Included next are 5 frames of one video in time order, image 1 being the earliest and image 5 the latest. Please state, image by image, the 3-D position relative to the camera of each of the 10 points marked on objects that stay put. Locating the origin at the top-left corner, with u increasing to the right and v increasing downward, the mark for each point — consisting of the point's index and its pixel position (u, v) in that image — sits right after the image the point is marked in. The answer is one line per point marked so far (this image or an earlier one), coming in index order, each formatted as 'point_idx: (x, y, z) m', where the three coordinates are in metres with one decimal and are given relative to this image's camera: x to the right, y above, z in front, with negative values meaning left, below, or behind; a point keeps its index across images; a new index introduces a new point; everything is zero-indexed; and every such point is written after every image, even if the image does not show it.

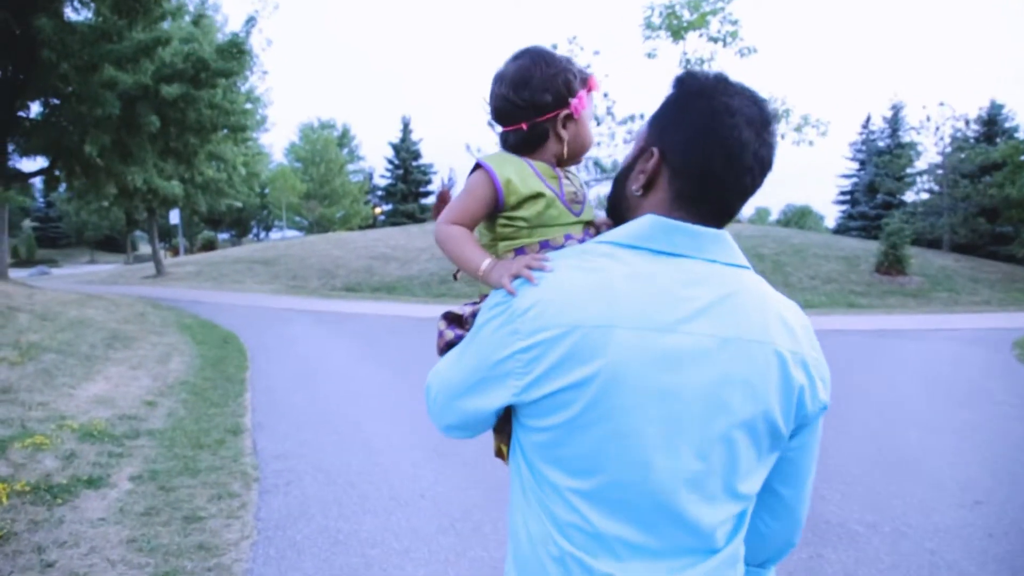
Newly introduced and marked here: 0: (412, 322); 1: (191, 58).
0: (-2.0, -0.7, +15.7) m
1: (-5.7, +4.1, +14.9) m
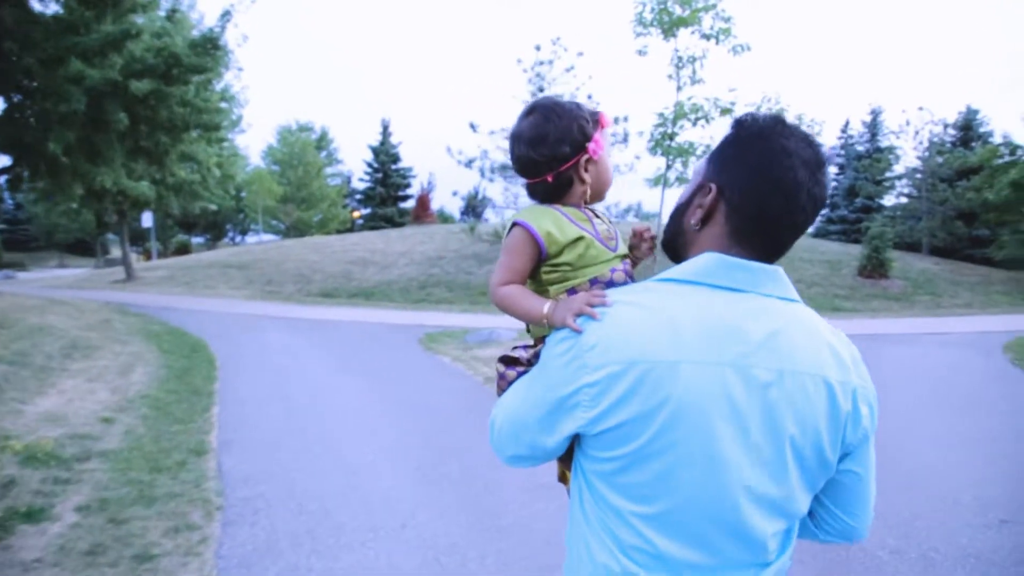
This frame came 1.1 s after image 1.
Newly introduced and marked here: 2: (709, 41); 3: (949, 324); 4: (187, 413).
0: (-2.3, -0.8, +15.2) m
1: (-6.0, +4.0, +14.3) m
2: (+2.6, +3.2, +10.8) m
3: (+9.7, -0.8, +18.4) m
4: (-2.9, -1.1, +7.4) m
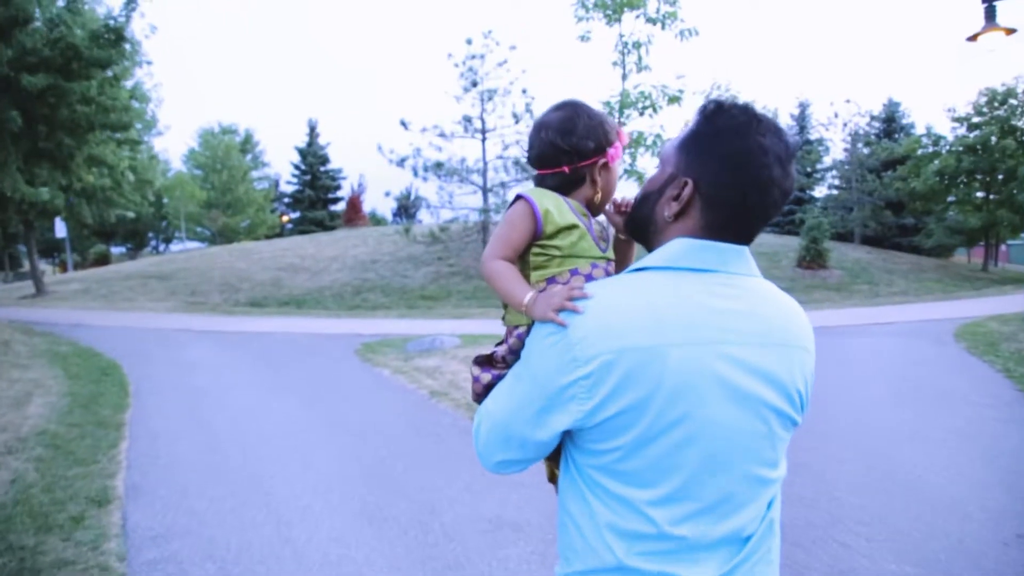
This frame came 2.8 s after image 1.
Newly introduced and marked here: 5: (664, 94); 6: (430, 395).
0: (-3.3, -0.9, +14.2) m
1: (-7.1, +3.8, +13.0) m
2: (+1.8, +3.3, +10.3) m
3: (+8.4, -0.6, +18.4) m
4: (-3.3, -1.3, +6.4) m
5: (+1.9, +2.4, +10.5) m
6: (-0.9, -1.1, +8.7) m
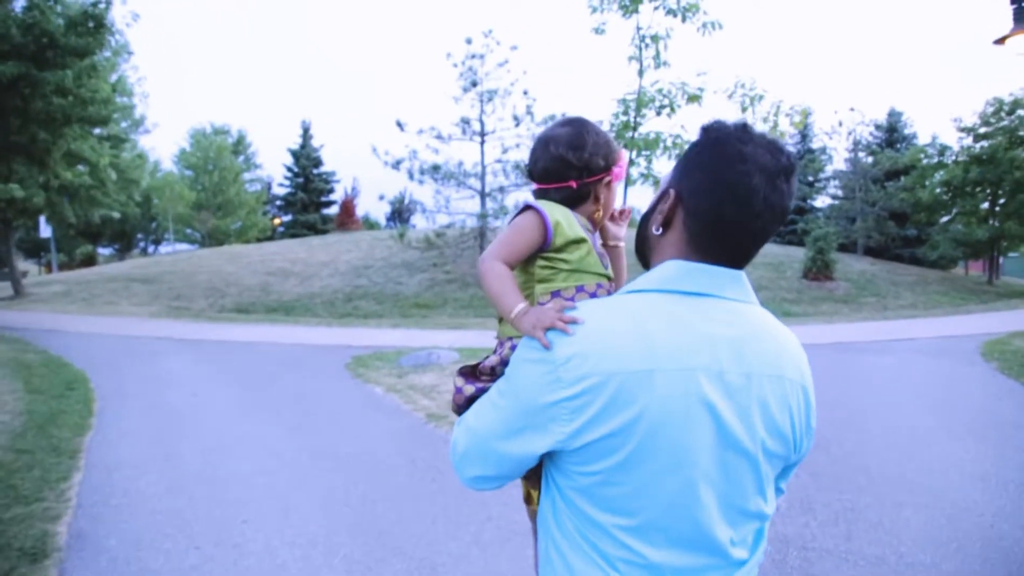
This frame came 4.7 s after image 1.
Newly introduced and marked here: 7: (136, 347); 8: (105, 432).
0: (-3.3, -1.0, +13.4) m
1: (-7.0, +3.7, +12.2) m
2: (+1.9, +3.1, +9.5) m
3: (+8.4, -0.9, +17.6) m
4: (-3.2, -1.3, +5.6) m
5: (+2.0, +2.3, +9.7) m
6: (-0.8, -1.2, +7.8) m
7: (-6.2, -1.0, +13.6) m
8: (-3.6, -1.3, +7.3) m
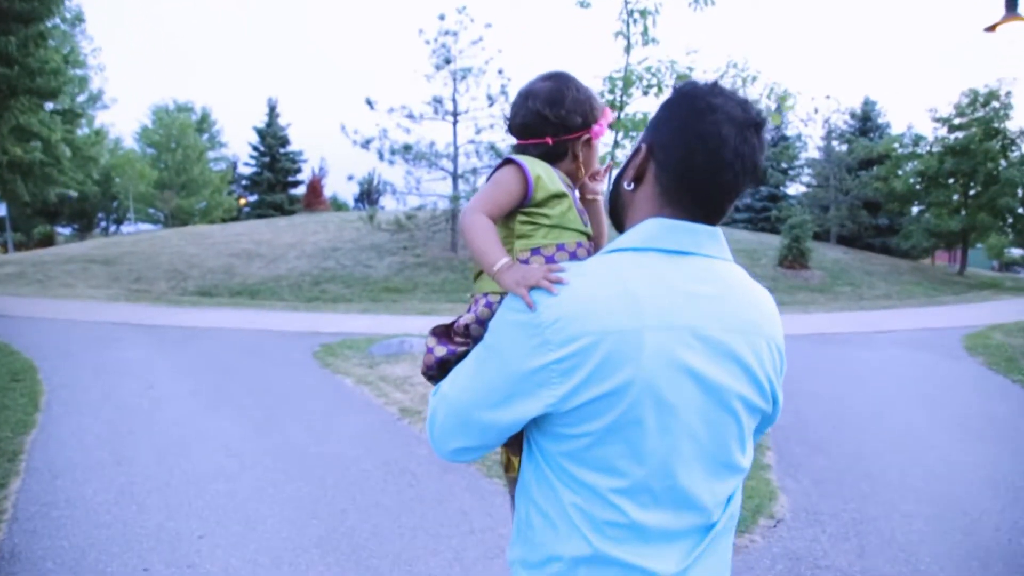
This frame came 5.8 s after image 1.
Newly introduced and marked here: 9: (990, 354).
0: (-3.6, -0.8, +12.8) m
1: (-7.3, +4.0, +11.4) m
2: (+1.7, +3.2, +9.0) m
3: (+7.9, -0.6, +17.5) m
4: (-3.3, -1.2, +5.0) m
5: (+1.8, +2.4, +9.3) m
6: (-1.0, -1.1, +7.4) m
7: (-6.5, -0.7, +12.9) m
8: (-3.7, -1.1, +6.7) m
9: (+6.7, -0.9, +11.6) m
